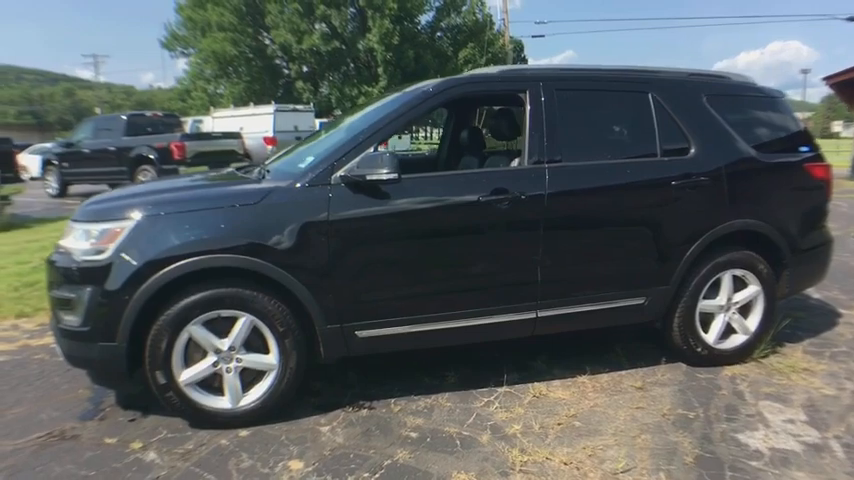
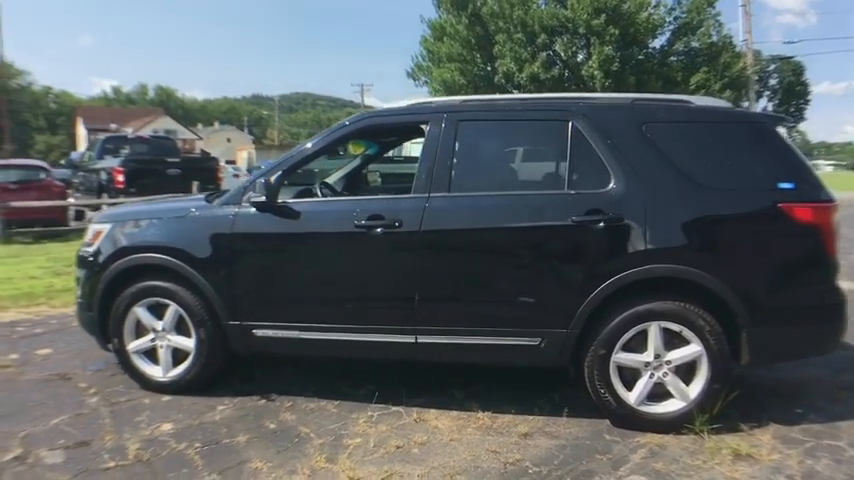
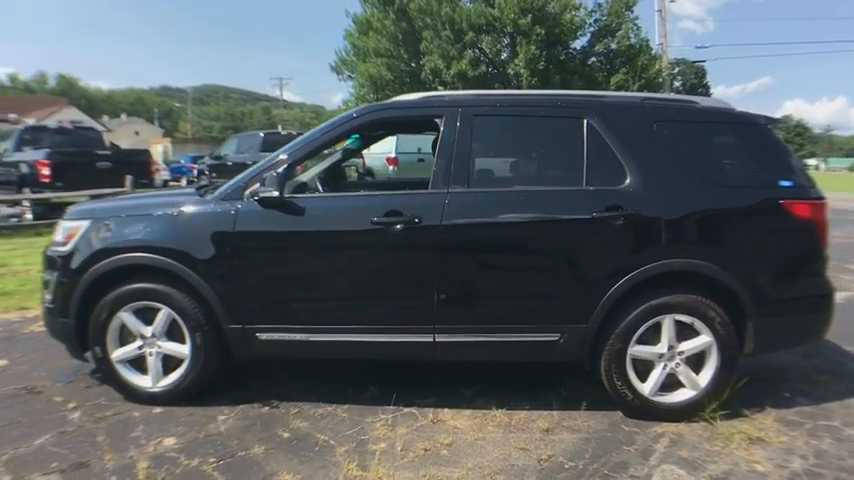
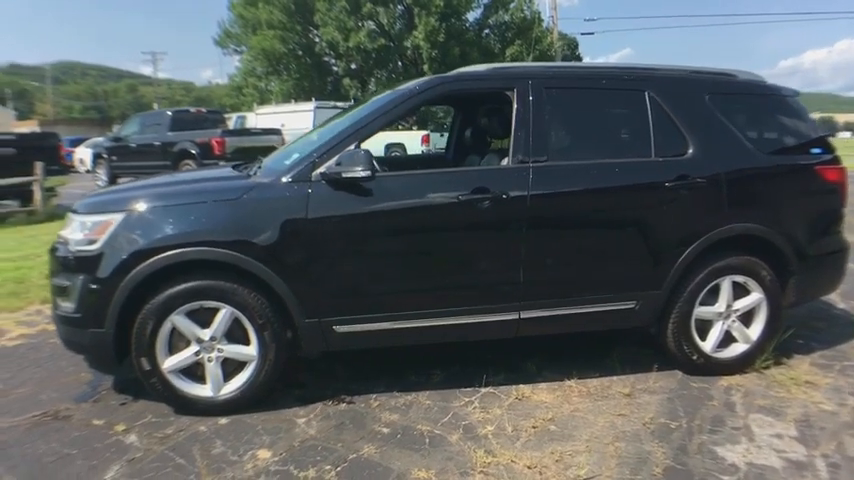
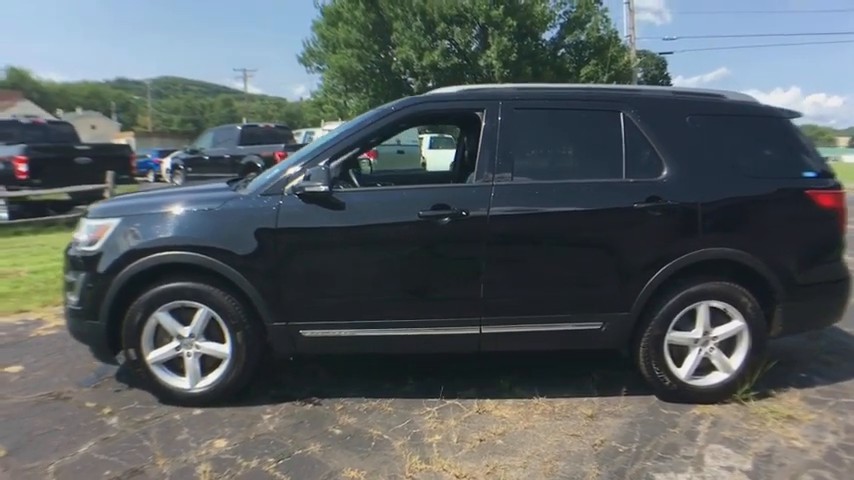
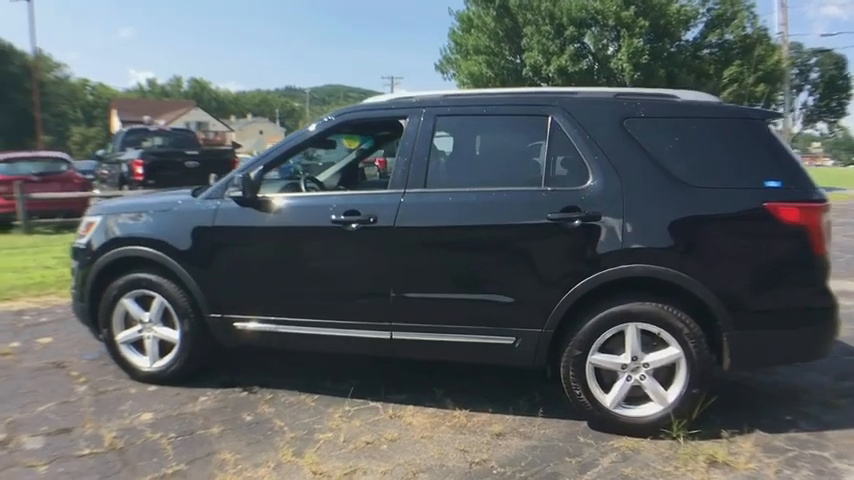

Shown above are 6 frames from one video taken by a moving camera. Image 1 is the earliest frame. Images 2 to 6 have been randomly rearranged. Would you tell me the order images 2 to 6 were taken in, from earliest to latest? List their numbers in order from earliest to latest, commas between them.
4, 5, 3, 2, 6
